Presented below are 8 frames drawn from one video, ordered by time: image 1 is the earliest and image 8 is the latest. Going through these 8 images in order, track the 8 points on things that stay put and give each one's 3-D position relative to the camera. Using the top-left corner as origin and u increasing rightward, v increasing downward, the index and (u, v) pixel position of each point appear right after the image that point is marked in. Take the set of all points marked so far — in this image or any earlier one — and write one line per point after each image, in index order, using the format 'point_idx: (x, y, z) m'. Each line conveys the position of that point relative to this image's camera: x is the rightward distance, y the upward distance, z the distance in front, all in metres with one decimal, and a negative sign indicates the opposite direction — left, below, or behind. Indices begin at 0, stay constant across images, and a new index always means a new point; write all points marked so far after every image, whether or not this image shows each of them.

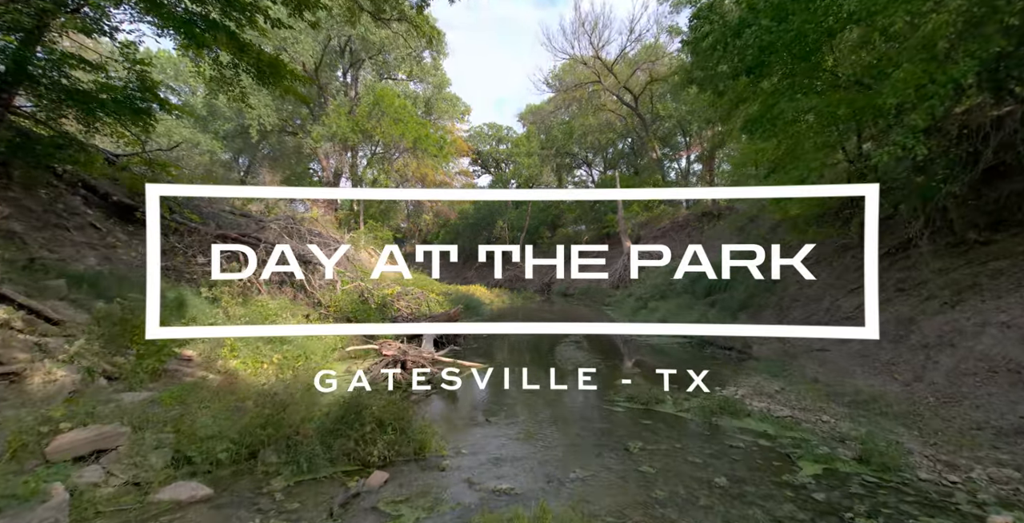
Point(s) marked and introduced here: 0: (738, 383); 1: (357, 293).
0: (+3.7, -2.0, +8.1) m
1: (-3.7, -0.8, +12.1) m
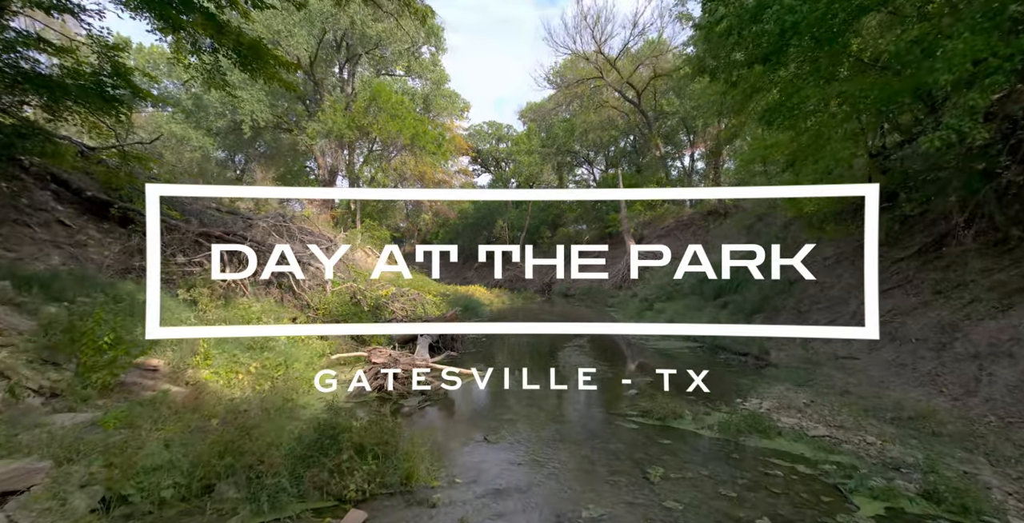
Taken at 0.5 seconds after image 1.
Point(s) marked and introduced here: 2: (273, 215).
0: (+3.7, -2.0, +7.4) m
1: (-3.7, -0.8, +11.5) m
2: (-6.6, +1.0, +12.9) m
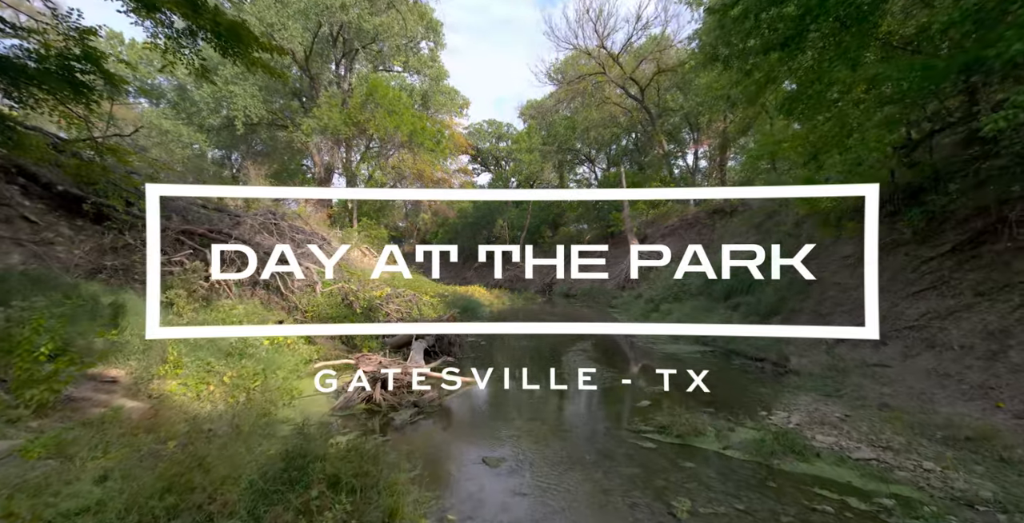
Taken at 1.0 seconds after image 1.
0: (+3.7, -1.9, +6.8) m
1: (-3.7, -0.8, +10.9) m
2: (-6.6, +1.0, +12.3) m
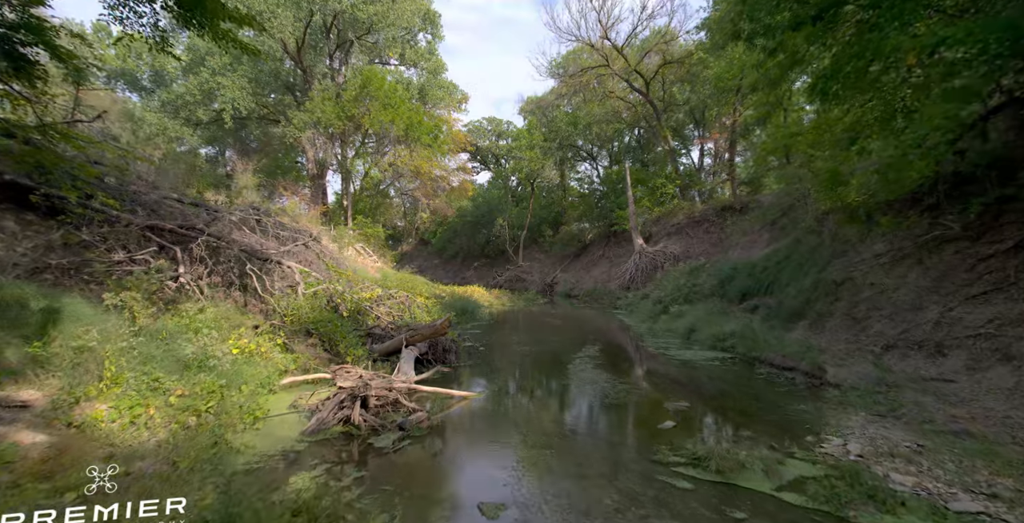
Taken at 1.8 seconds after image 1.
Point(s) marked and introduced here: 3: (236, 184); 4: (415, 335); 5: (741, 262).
0: (+3.7, -1.9, +5.9) m
1: (-3.7, -0.7, +10.0) m
2: (-6.5, +1.0, +11.4) m
3: (-10.2, +2.8, +18.9) m
4: (-1.7, -1.3, +8.9) m
5: (+7.3, 0.0, +16.1) m
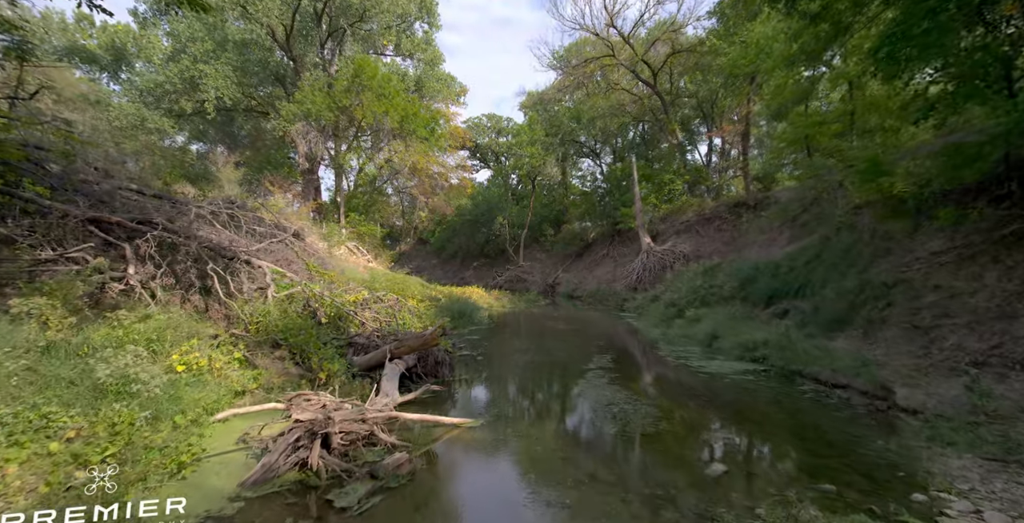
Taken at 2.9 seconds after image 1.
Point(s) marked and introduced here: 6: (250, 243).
0: (+3.7, -1.9, +4.7) m
1: (-3.6, -0.7, +8.8) m
2: (-6.5, +1.0, +10.2) m
3: (-10.1, +2.8, +17.6) m
4: (-1.7, -1.3, +7.7) m
5: (+7.3, 0.0, +14.9) m
6: (-5.5, +0.4, +10.6) m
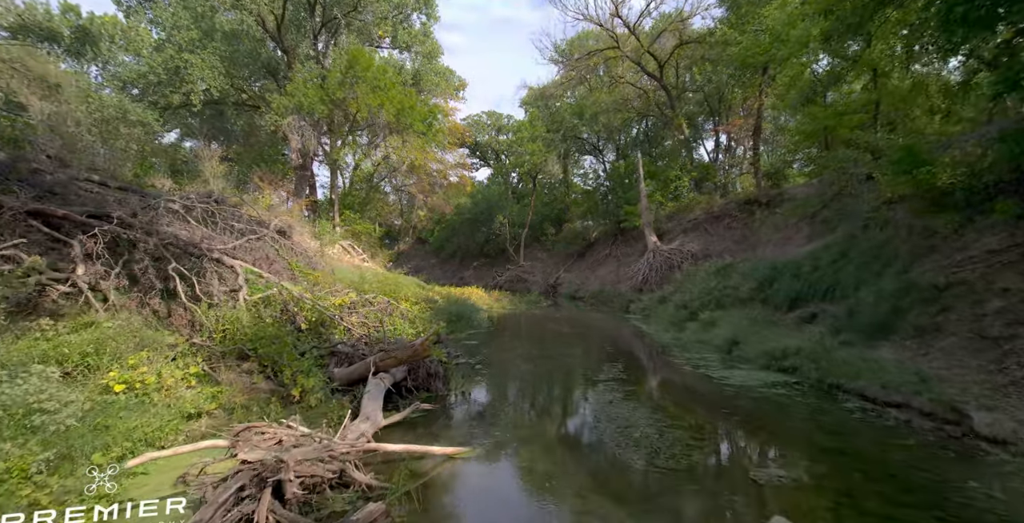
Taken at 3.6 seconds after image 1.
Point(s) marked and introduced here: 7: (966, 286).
0: (+3.8, -1.9, +3.7) m
1: (-3.6, -0.7, +7.8) m
2: (-6.5, +1.1, +9.2) m
3: (-10.1, +2.9, +16.7) m
4: (-1.7, -1.3, +6.7) m
5: (+7.4, 0.0, +13.9) m
6: (-5.5, +0.4, +9.7) m
7: (+6.3, -0.3, +7.1) m
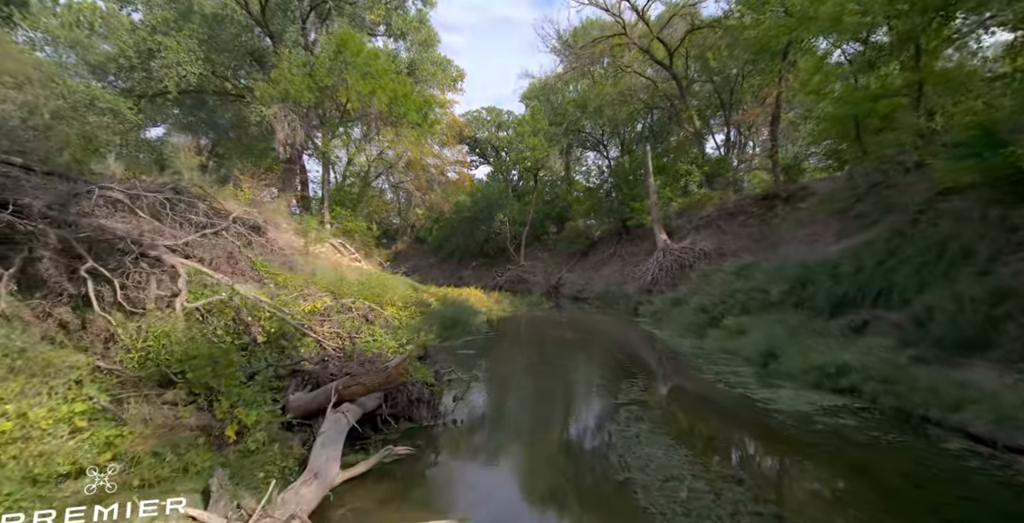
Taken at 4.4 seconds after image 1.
0: (+3.8, -1.9, +2.3) m
1: (-3.6, -0.7, +6.4) m
2: (-6.4, +1.1, +7.8) m
3: (-10.1, +2.9, +15.2) m
4: (-1.6, -1.3, +5.3) m
5: (+7.4, 0.0, +12.5) m
6: (-5.5, +0.5, +8.2) m
7: (+6.3, -0.3, +5.7) m
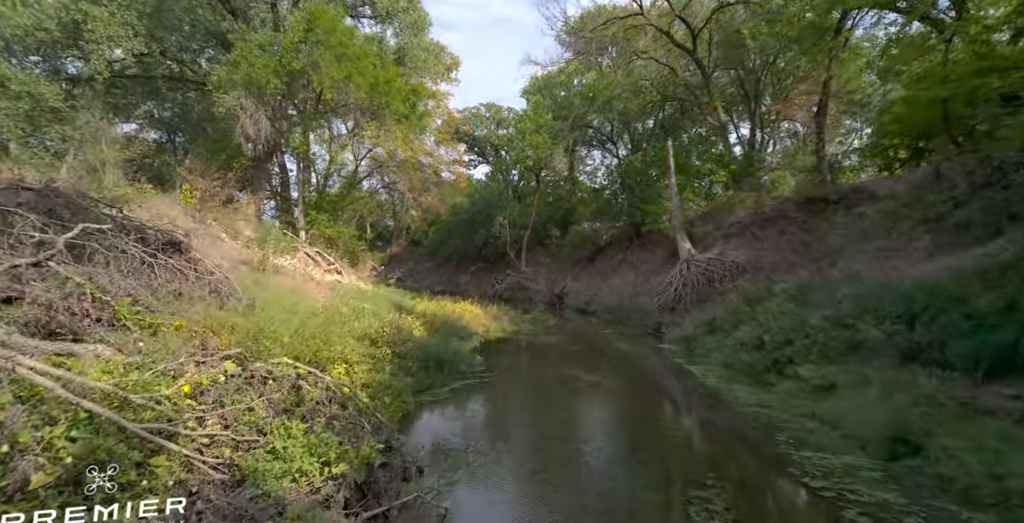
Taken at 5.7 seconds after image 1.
0: (+3.9, -2.4, -0.8) m
1: (-3.5, -1.2, +3.2) m
2: (-6.4, +0.6, +4.6) m
3: (-10.0, +2.4, +12.1) m
4: (-1.6, -1.8, +2.2) m
5: (+7.4, -0.5, +9.4) m
6: (-5.4, 0.0, +5.1) m
7: (+6.4, -0.8, +2.6) m
